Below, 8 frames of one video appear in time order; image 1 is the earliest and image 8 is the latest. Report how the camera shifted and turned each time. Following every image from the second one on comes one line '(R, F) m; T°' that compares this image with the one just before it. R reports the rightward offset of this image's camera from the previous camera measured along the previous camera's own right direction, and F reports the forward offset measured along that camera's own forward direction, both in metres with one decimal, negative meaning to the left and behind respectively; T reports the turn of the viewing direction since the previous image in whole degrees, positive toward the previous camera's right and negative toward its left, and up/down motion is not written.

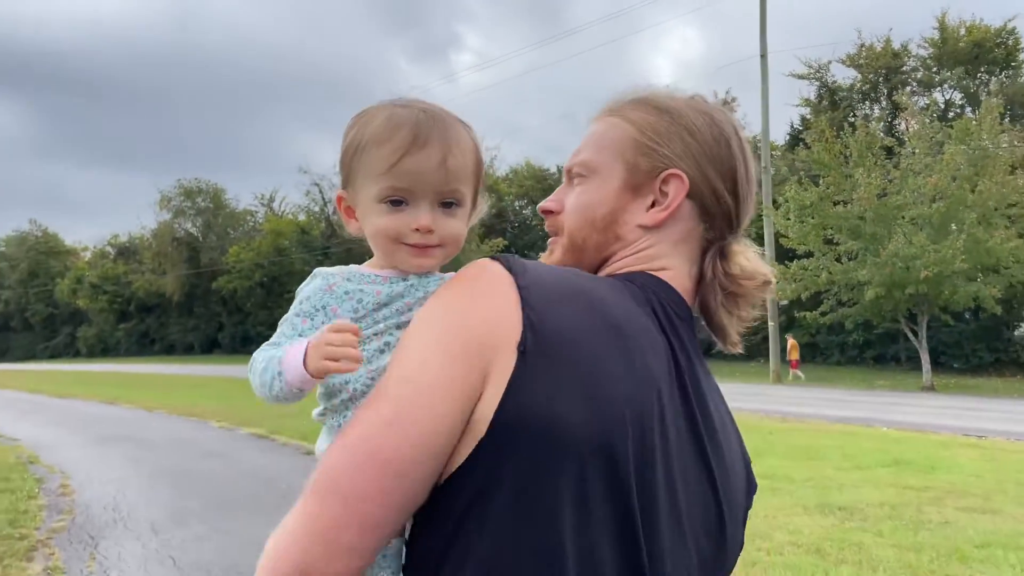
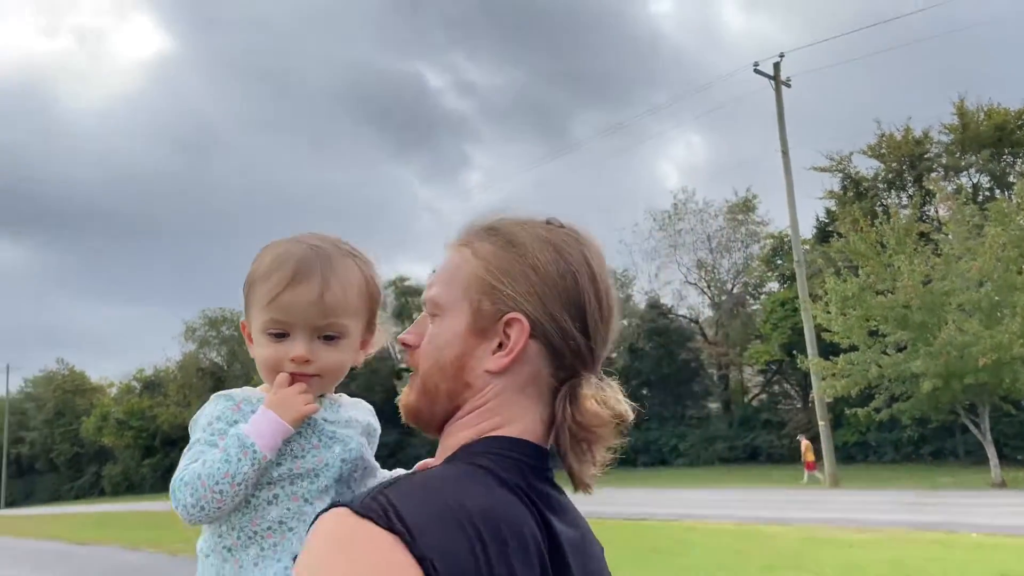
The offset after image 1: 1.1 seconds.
(-0.3, +0.7) m; -1°
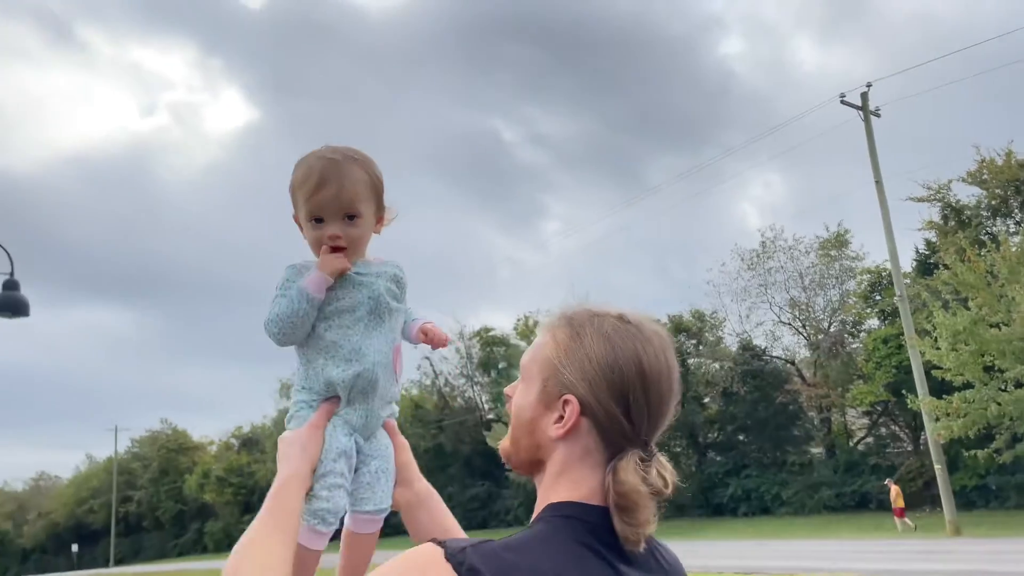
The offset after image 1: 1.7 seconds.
(-0.1, +0.1) m; -6°
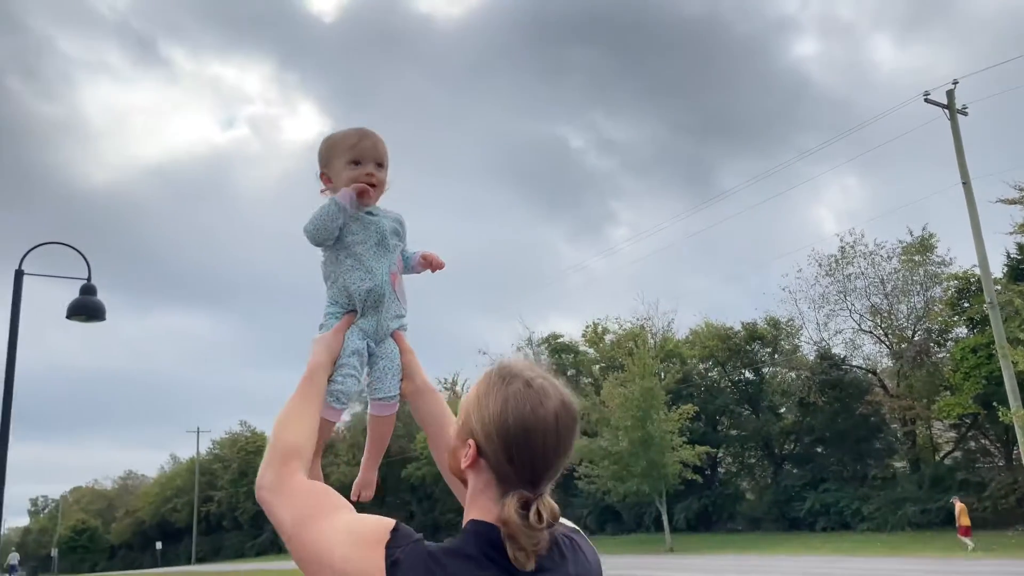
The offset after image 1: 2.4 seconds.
(+0.1, +0.1) m; -5°
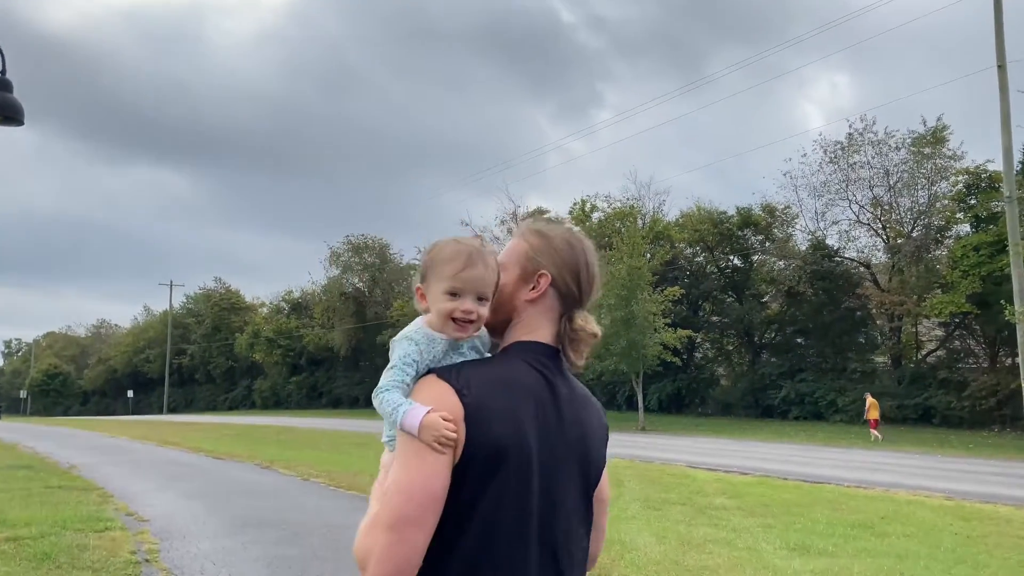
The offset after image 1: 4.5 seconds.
(-0.1, +1.3) m; +2°
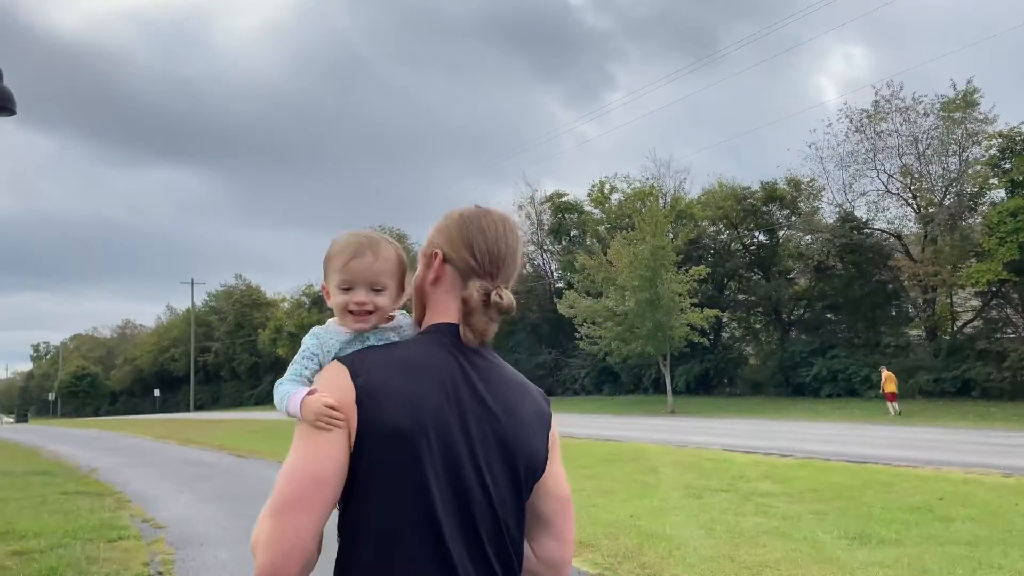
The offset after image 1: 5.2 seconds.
(-0.1, +0.5) m; -1°
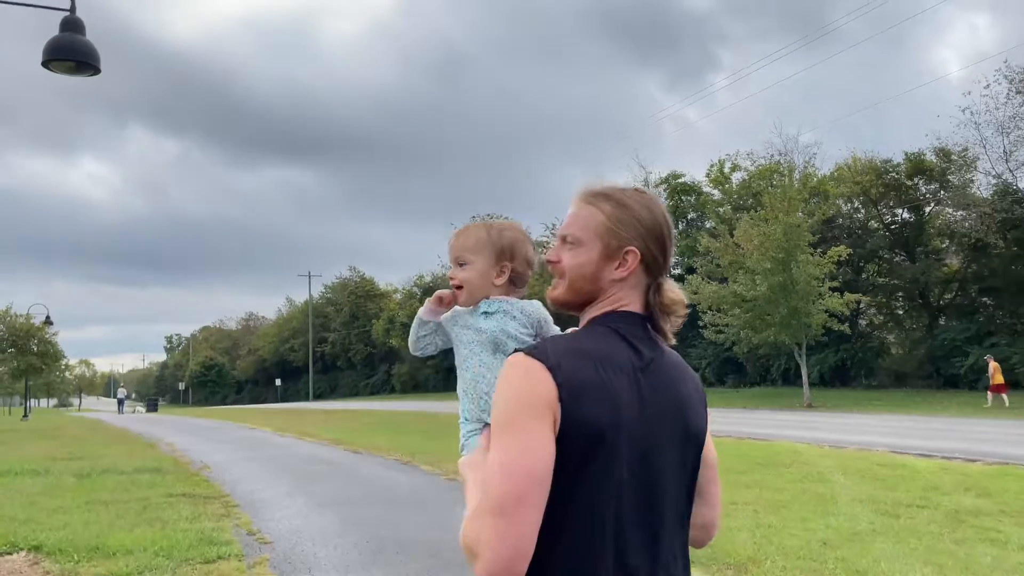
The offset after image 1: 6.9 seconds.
(-0.4, +1.3) m; -7°
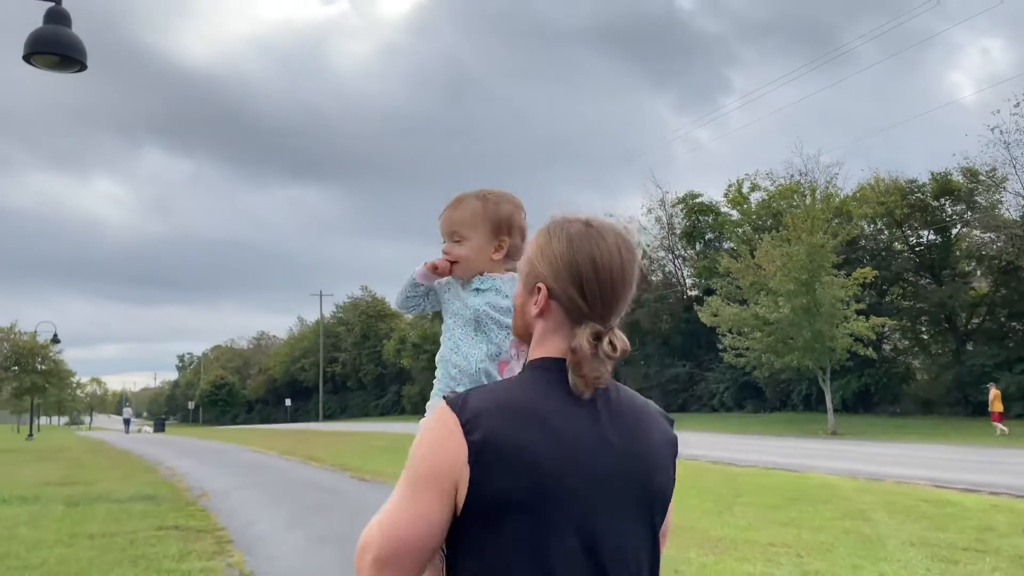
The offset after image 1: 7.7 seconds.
(-0.1, +0.7) m; -1°
